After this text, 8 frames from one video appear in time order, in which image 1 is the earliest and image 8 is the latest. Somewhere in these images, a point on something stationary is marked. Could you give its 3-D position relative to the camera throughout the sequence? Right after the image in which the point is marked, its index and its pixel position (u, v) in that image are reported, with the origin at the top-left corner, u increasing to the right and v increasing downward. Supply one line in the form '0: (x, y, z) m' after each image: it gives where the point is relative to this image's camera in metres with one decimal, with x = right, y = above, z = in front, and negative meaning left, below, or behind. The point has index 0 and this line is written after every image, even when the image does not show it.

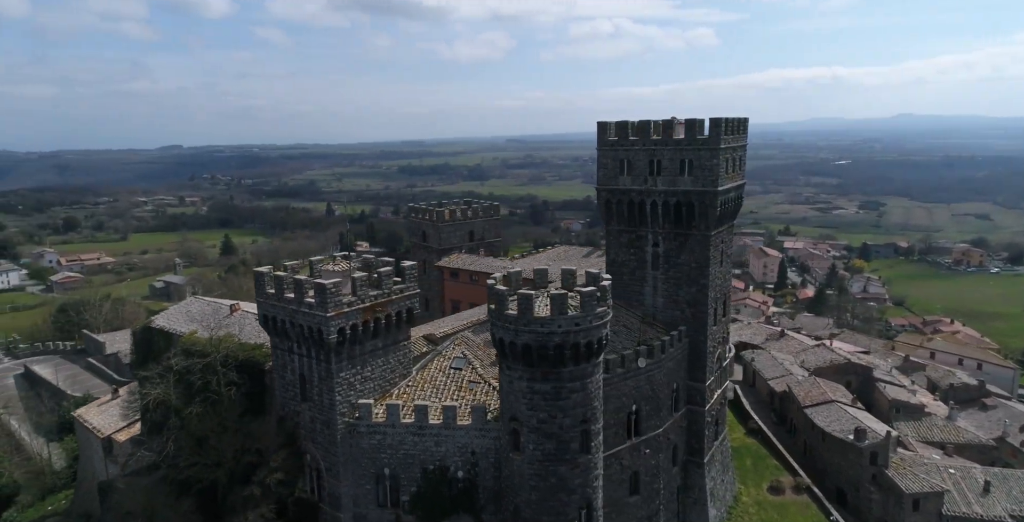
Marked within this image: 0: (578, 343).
0: (+2.0, -2.2, +19.3) m
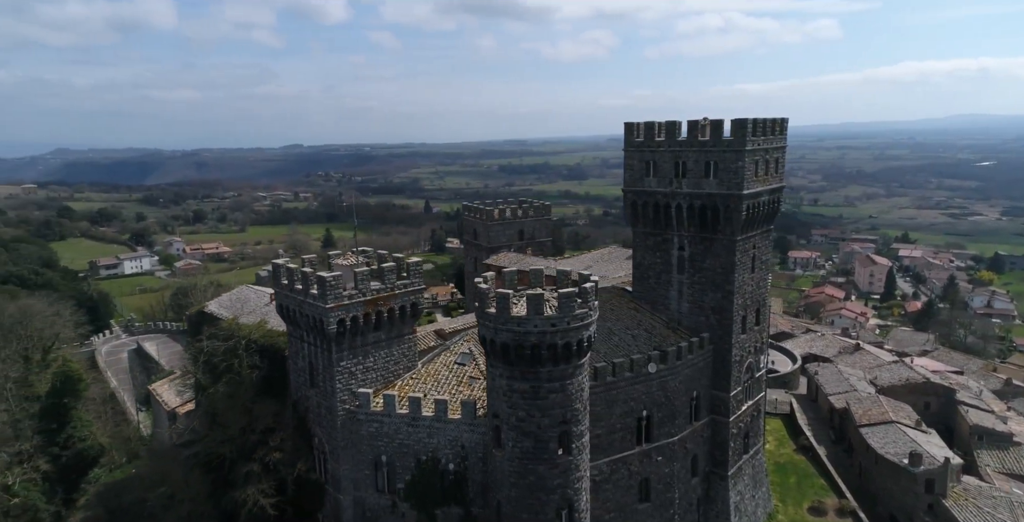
0: (+1.3, -2.3, +19.6) m
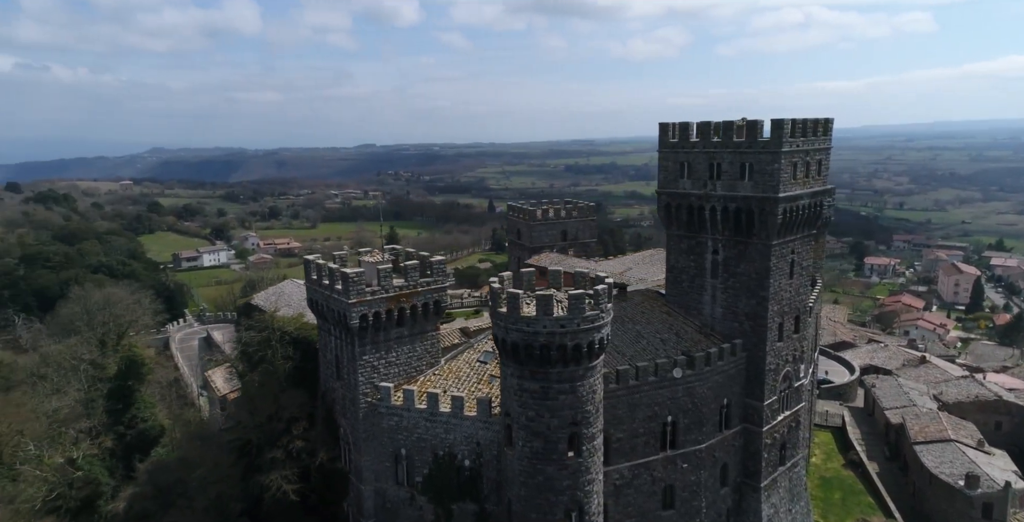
0: (+1.5, -2.3, +19.6) m
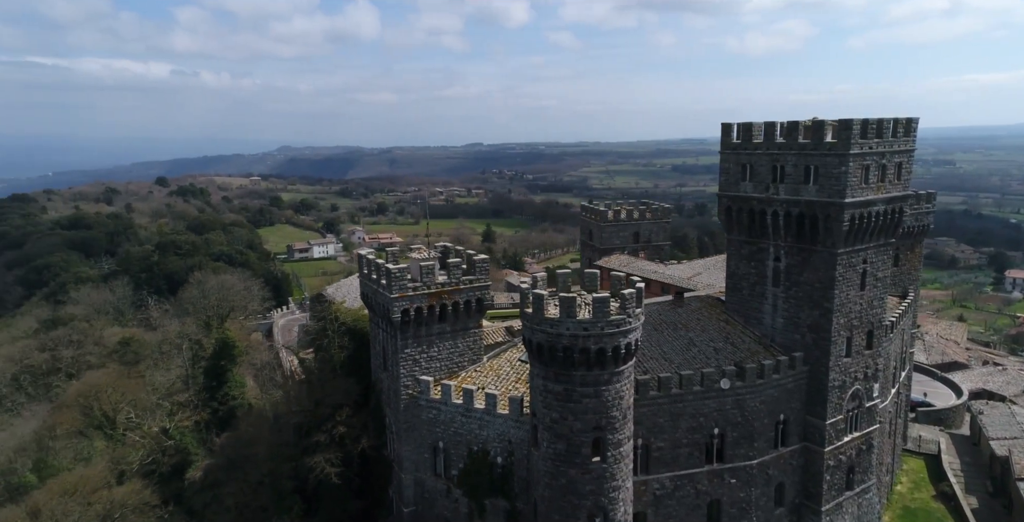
0: (+2.1, -2.4, +19.3) m
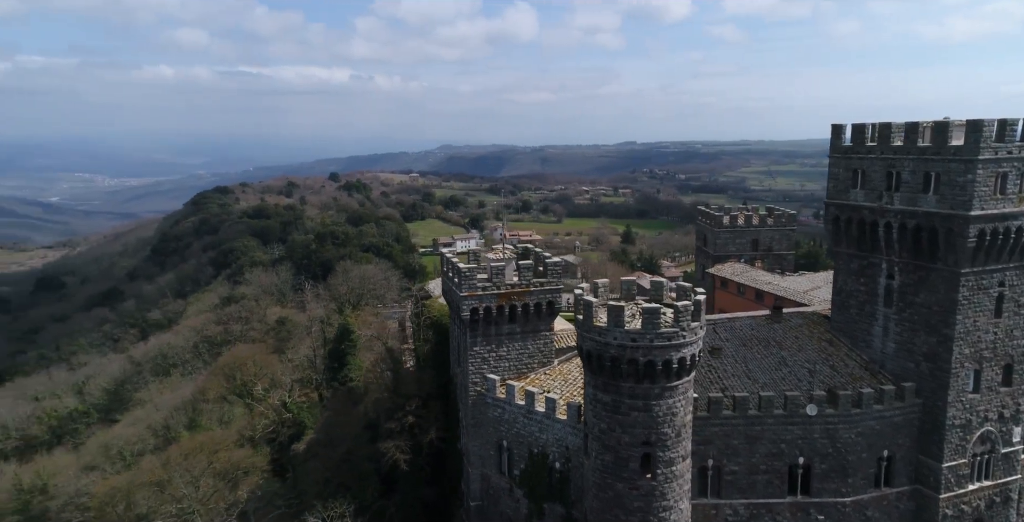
0: (+3.2, -2.6, +18.4) m
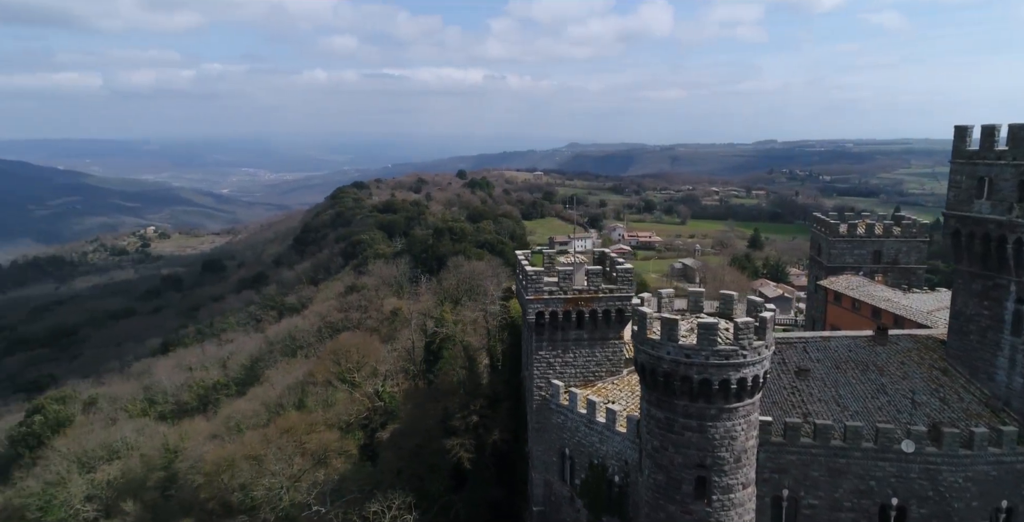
0: (+4.3, -2.8, +17.2) m
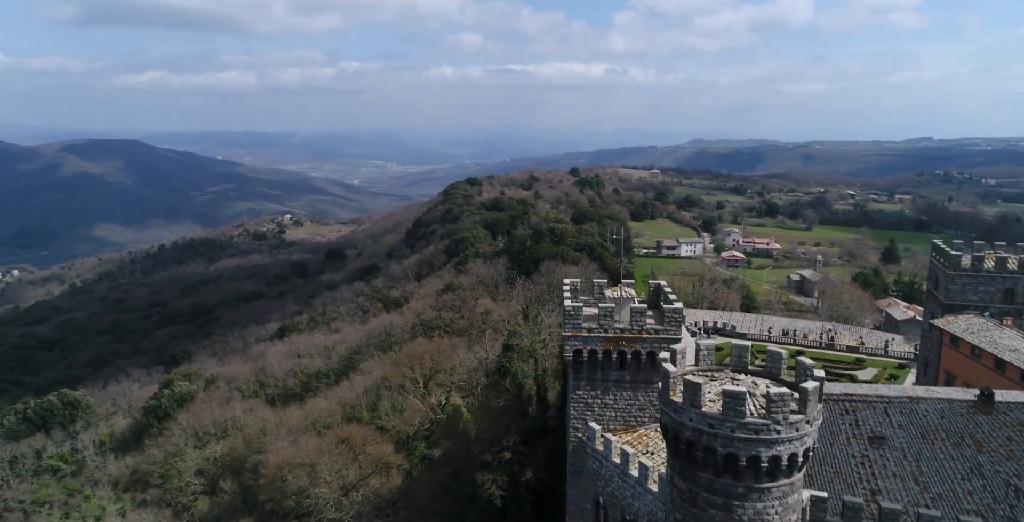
0: (+4.3, -4.0, +15.0) m
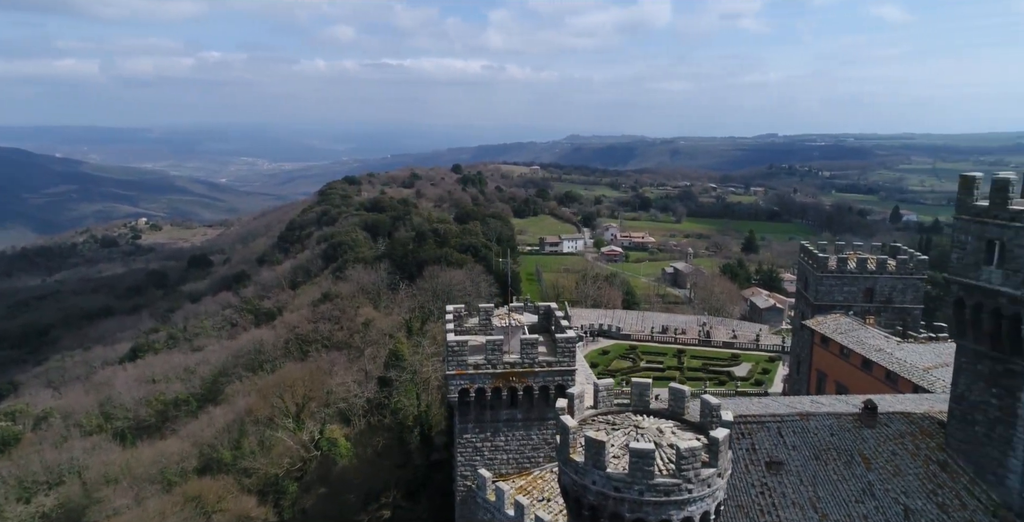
0: (+2.0, -4.7, +13.3) m
